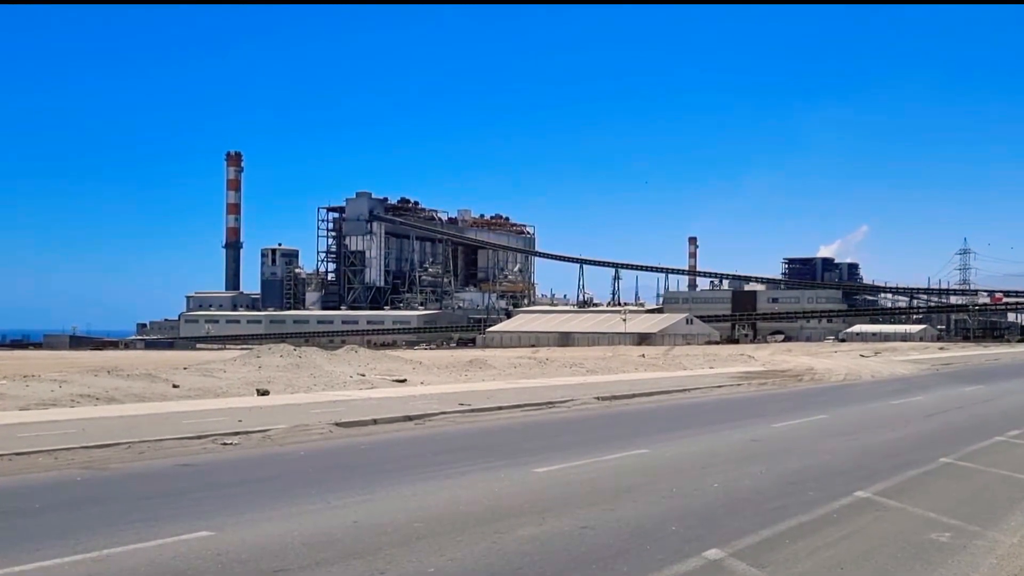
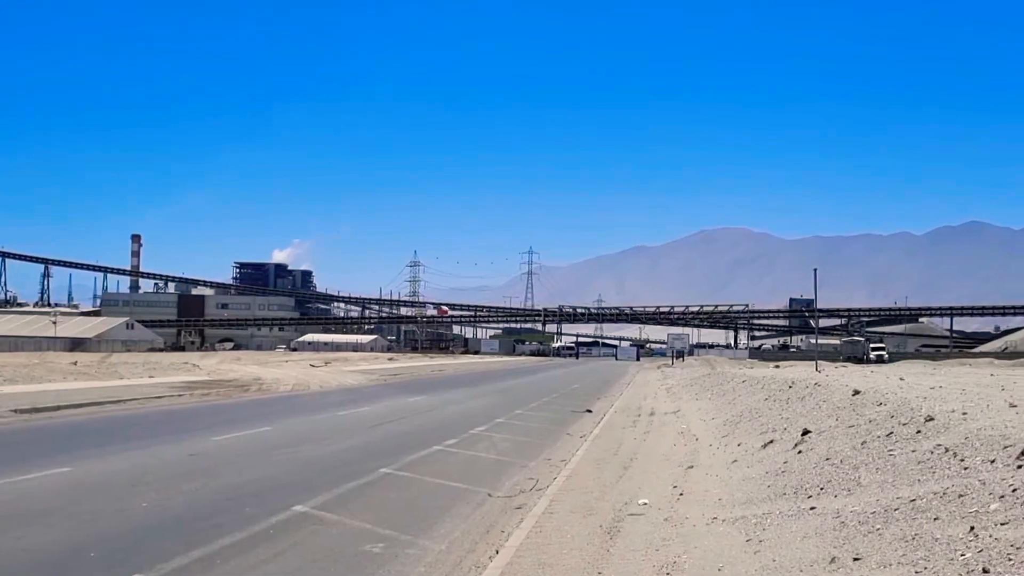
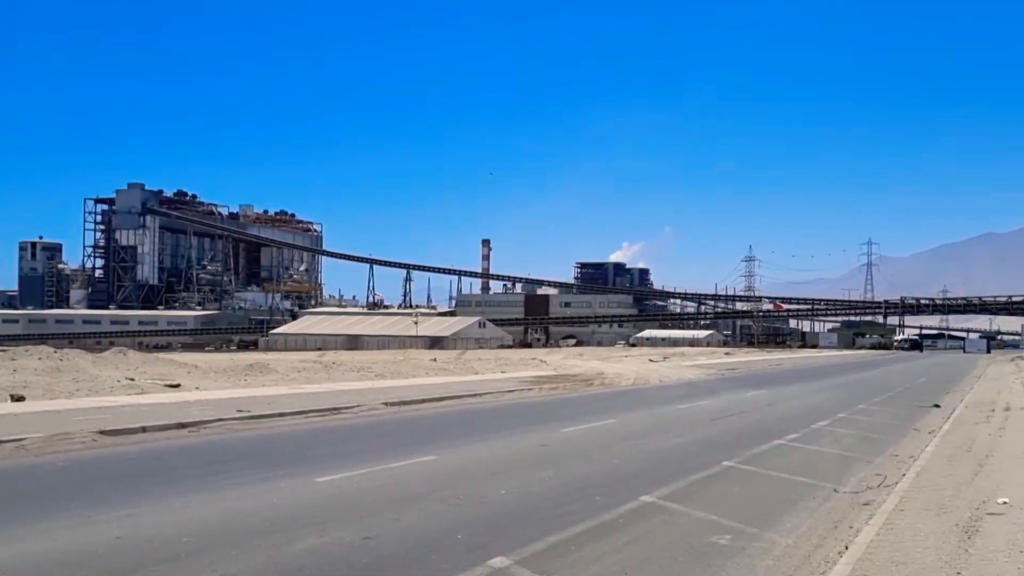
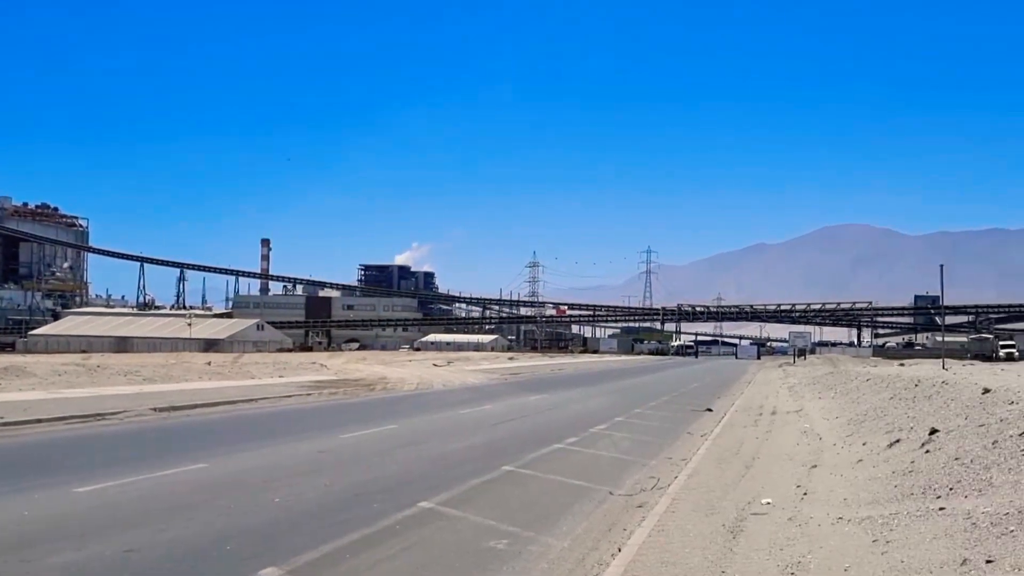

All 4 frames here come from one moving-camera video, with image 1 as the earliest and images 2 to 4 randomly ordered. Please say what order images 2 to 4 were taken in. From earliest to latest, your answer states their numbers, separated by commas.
3, 4, 2
